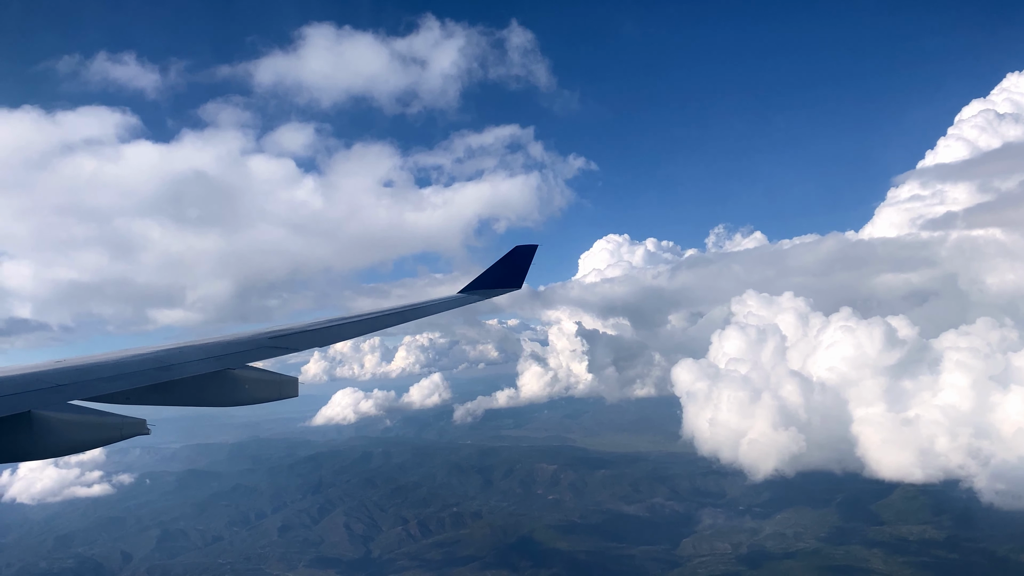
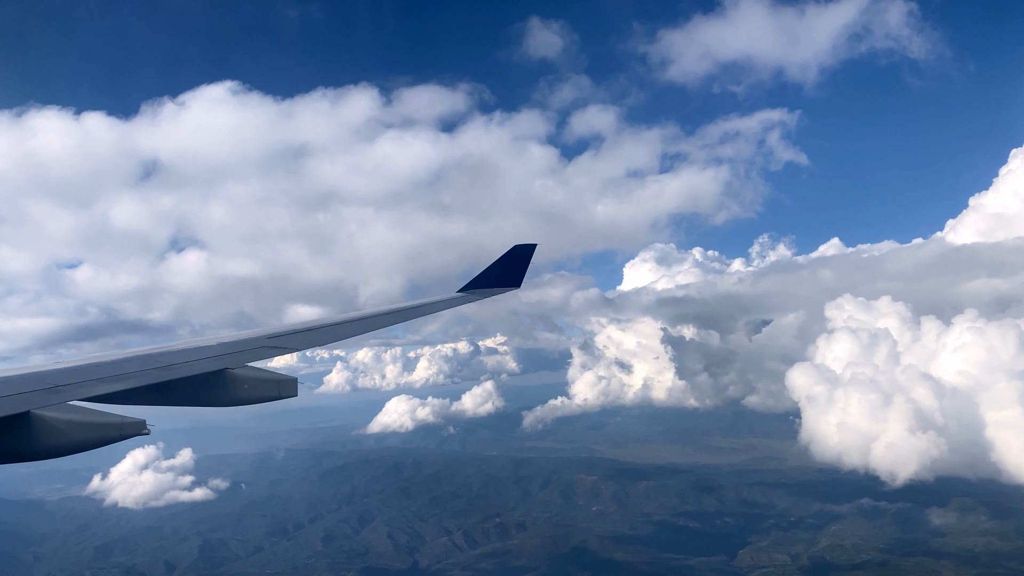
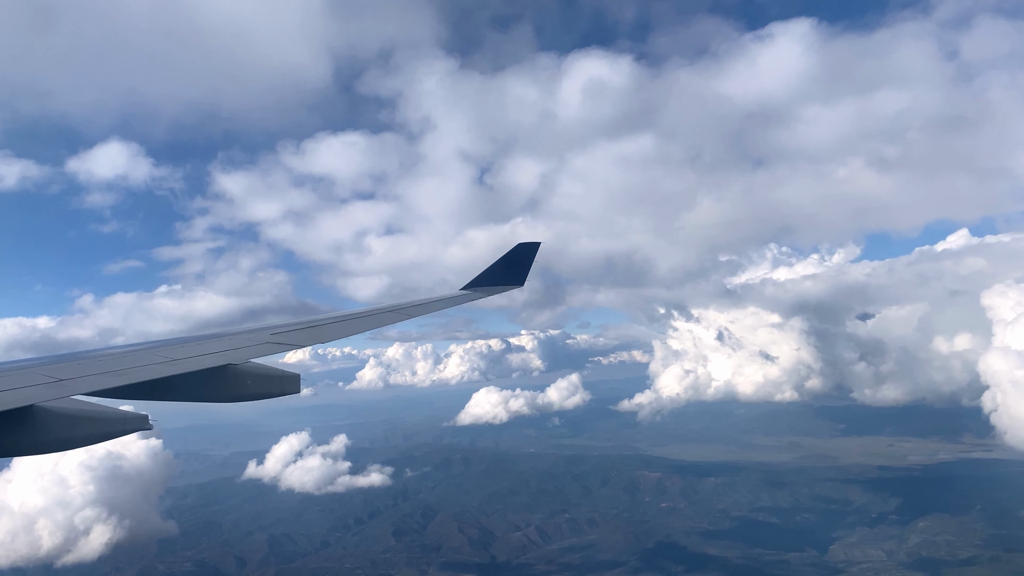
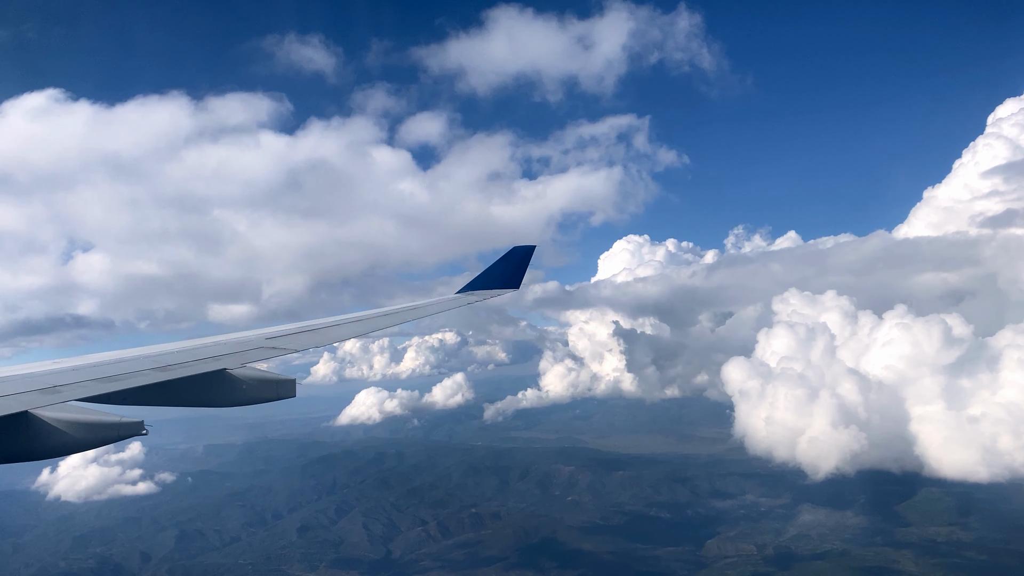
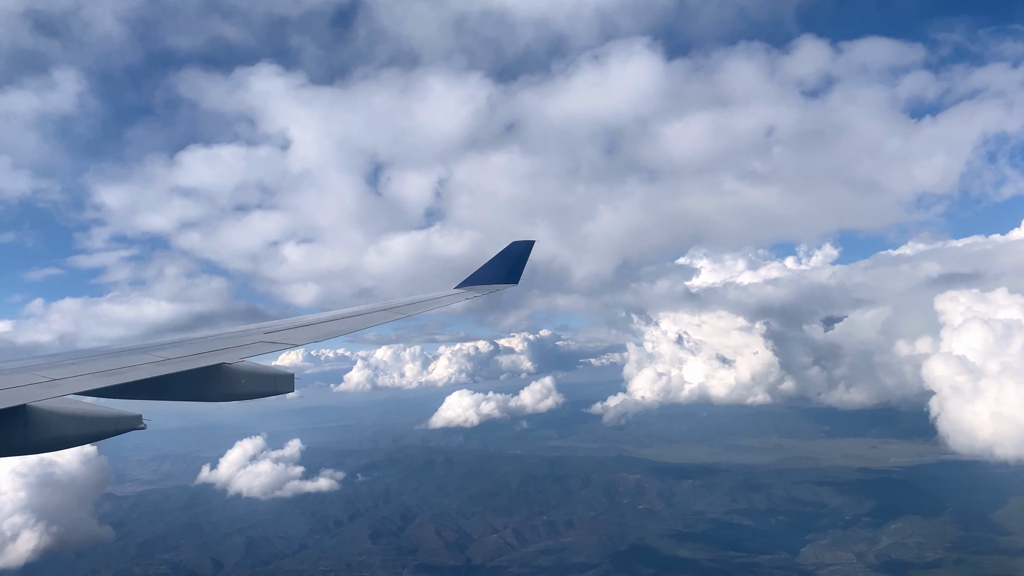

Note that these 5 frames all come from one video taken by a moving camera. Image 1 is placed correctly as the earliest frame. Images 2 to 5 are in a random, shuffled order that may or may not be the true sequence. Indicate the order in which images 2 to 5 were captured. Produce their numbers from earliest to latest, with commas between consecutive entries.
4, 2, 5, 3
